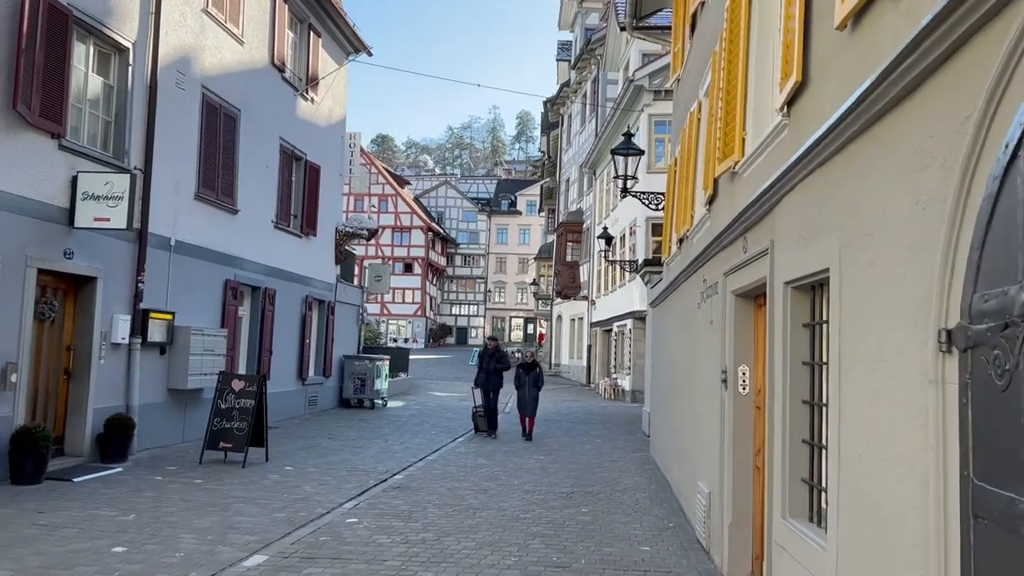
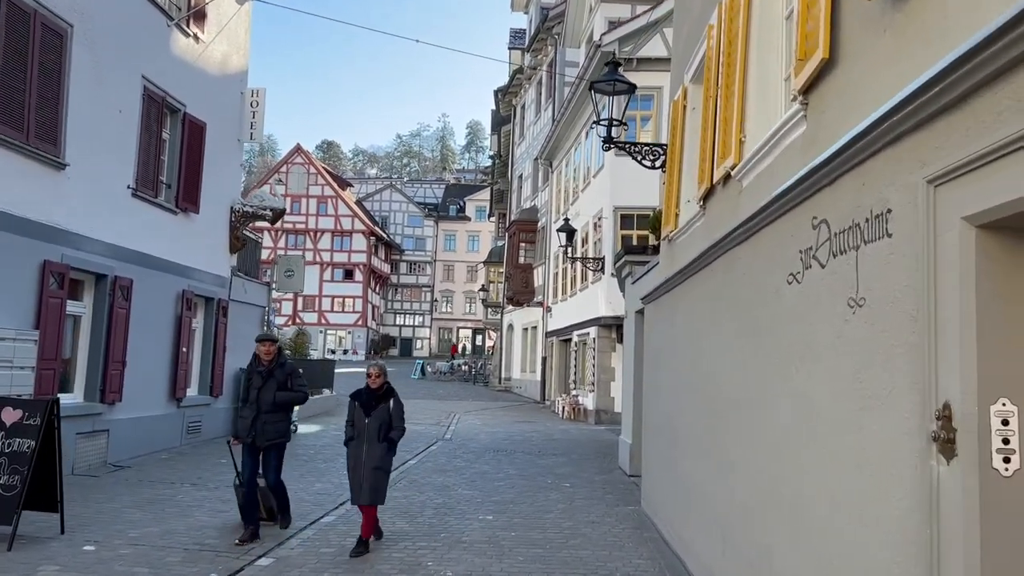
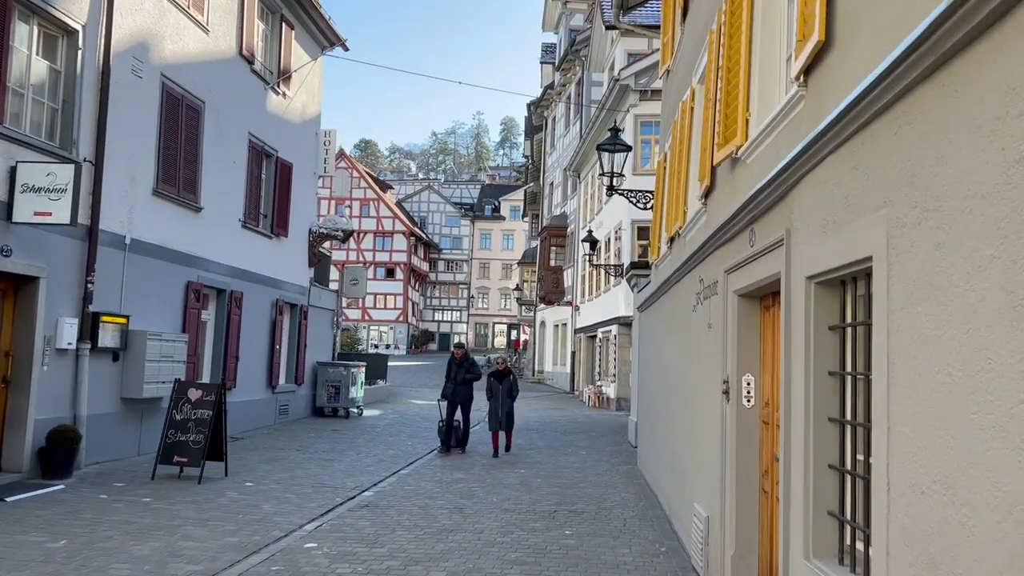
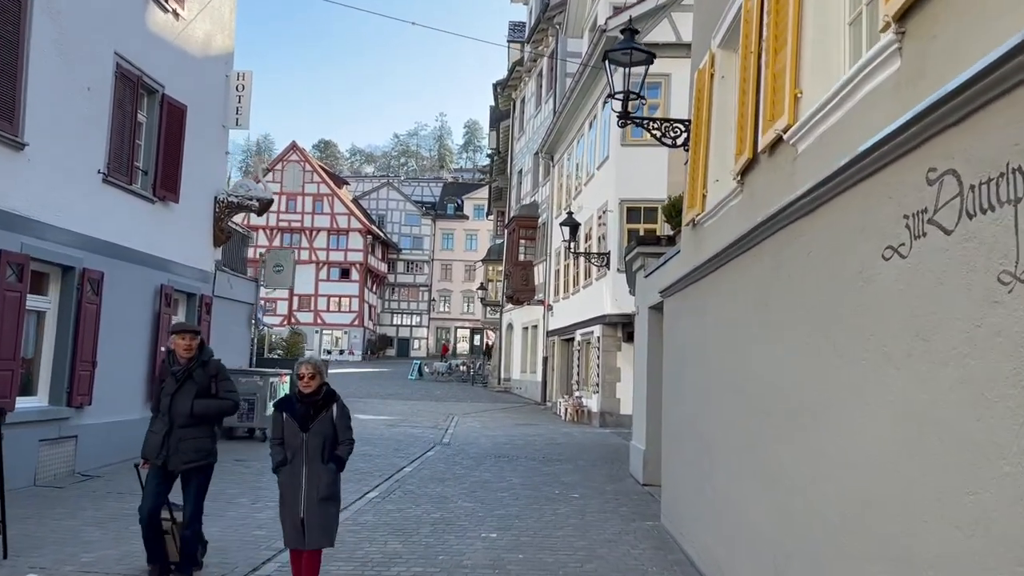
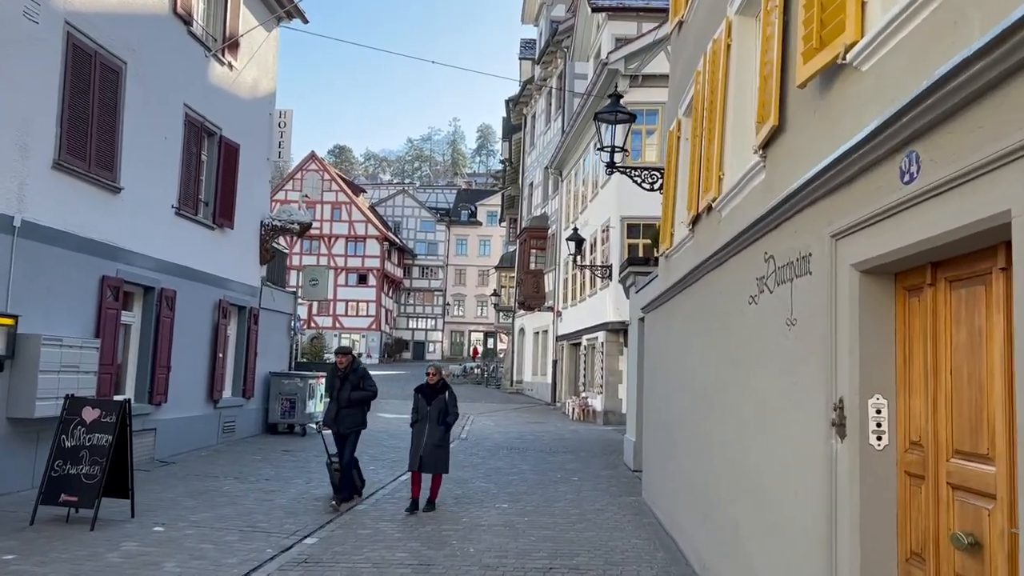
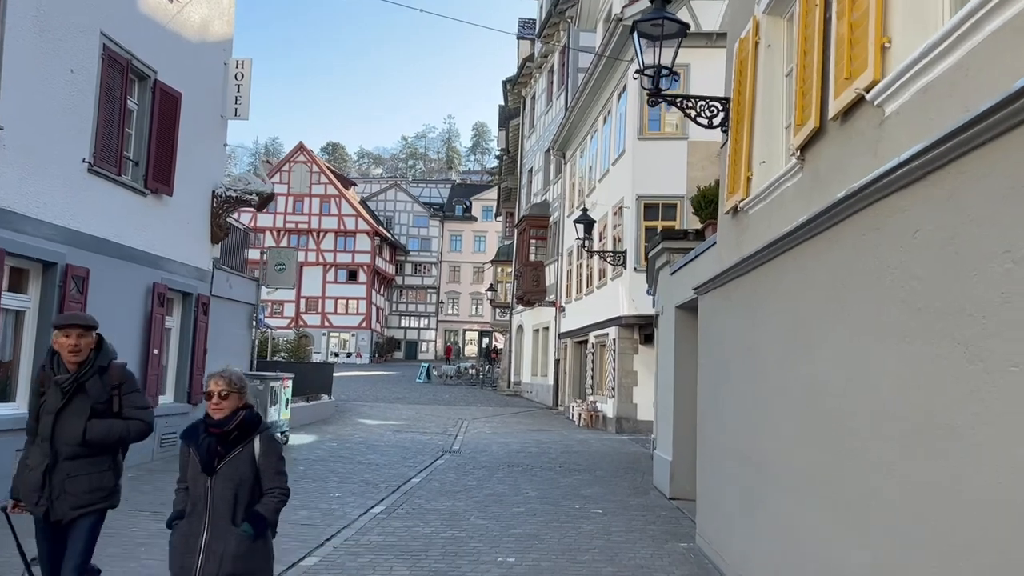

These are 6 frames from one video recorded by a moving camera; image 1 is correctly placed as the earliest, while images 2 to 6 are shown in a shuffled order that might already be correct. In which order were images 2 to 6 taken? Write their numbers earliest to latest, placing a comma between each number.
3, 5, 2, 4, 6
